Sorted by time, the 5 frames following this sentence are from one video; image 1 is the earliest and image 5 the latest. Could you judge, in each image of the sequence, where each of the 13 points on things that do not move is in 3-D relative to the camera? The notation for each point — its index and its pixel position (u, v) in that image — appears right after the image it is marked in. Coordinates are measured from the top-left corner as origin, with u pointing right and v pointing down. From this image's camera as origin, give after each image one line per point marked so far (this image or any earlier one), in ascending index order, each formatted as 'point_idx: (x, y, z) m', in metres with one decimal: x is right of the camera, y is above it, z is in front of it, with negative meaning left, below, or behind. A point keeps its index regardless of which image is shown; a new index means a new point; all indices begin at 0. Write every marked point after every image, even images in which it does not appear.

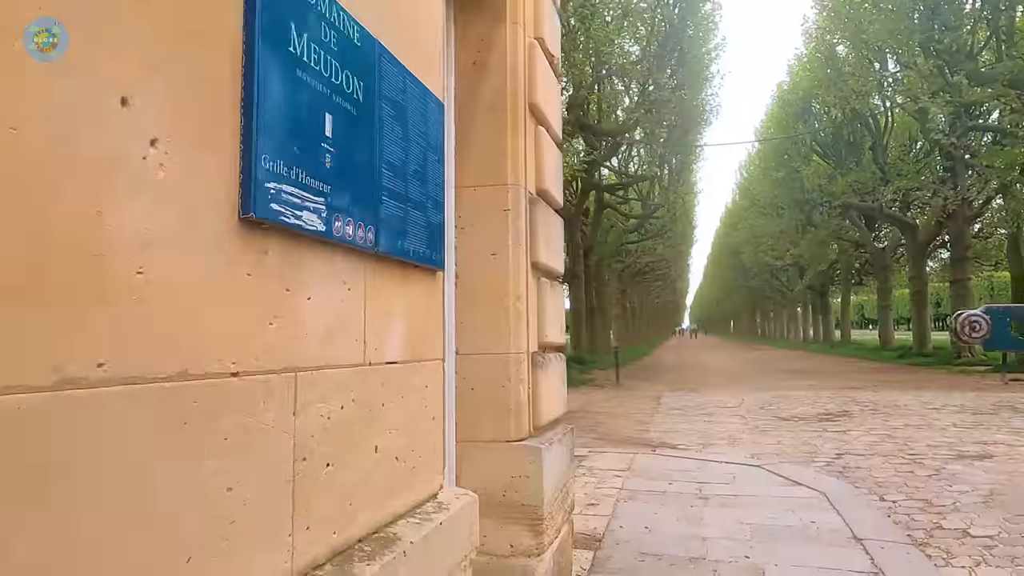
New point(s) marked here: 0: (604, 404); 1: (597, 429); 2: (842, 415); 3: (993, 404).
0: (+1.8, -2.3, +14.9) m
1: (+1.3, -2.1, +11.3) m
2: (+5.1, -2.0, +11.8) m
3: (+8.1, -1.9, +12.7) m
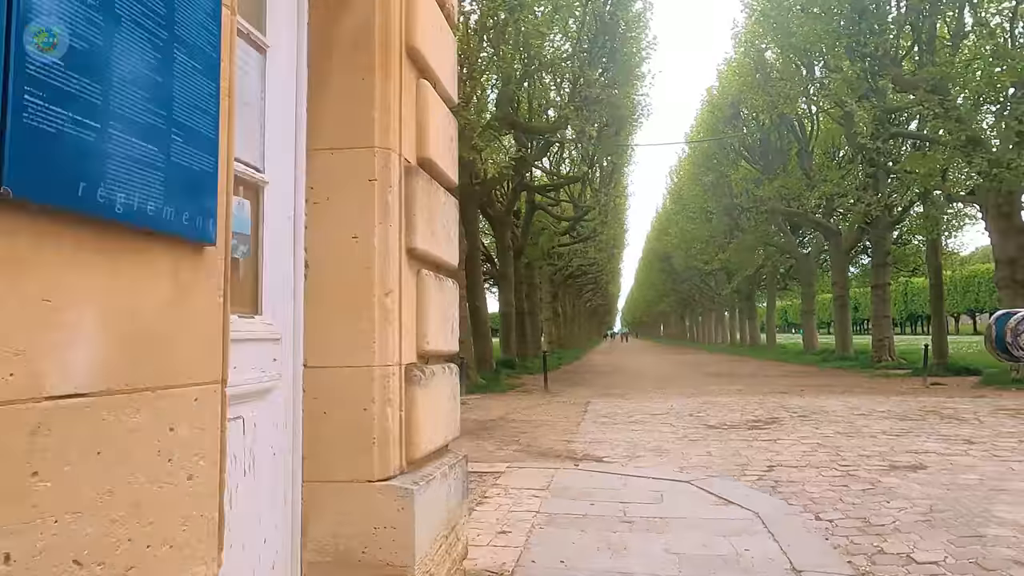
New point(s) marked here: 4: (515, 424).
0: (+0.3, -2.3, +14.2) m
1: (+0.1, -2.1, +10.6) m
2: (+3.9, -2.0, +11.4) m
3: (+6.7, -2.0, +12.6) m
4: (+0.1, -2.2, +12.2) m
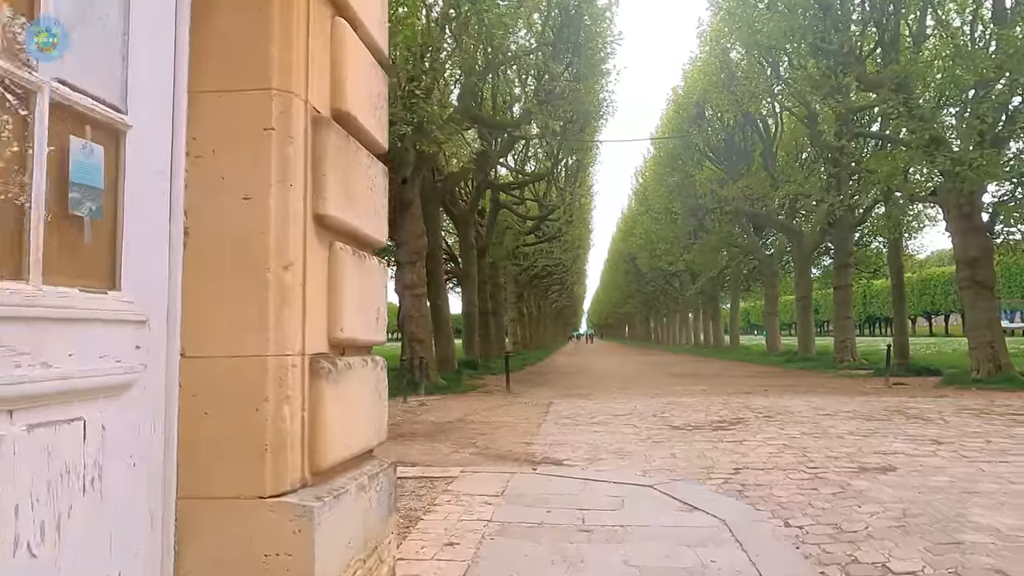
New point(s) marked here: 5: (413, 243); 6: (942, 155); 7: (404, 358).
0: (-0.4, -2.3, +13.8) m
1: (-0.5, -2.0, +10.1) m
2: (+3.3, -2.0, +11.1) m
3: (+6.1, -2.0, +12.4) m
4: (-0.6, -2.1, +11.7) m
5: (-2.5, +1.1, +18.9) m
6: (+9.5, +2.9, +16.6) m
7: (-2.7, -1.8, +19.0) m
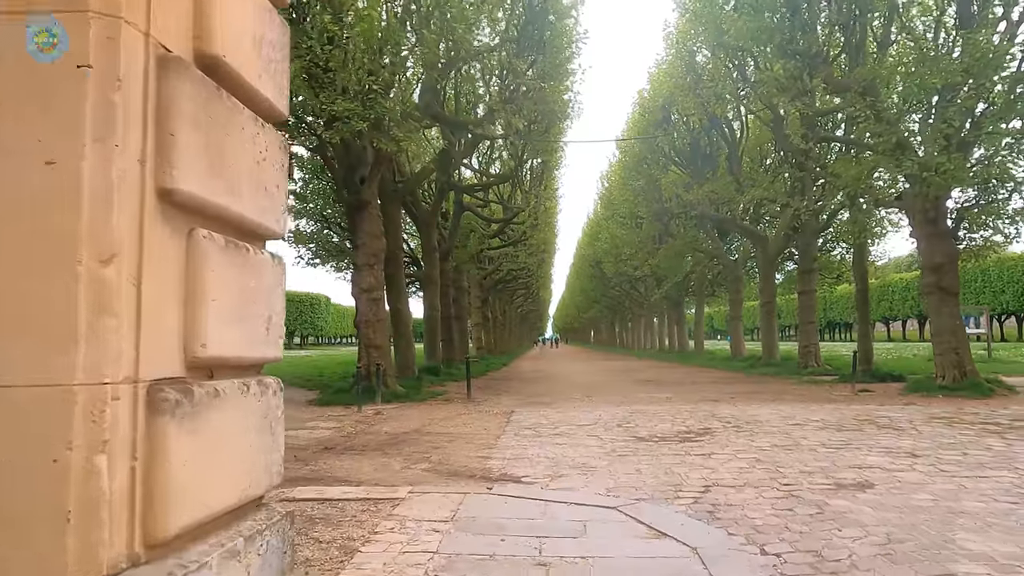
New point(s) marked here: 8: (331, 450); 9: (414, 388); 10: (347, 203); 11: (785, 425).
0: (-1.2, -2.3, +13.1) m
1: (-1.0, -2.1, +9.5) m
2: (+2.7, -2.0, +10.6) m
3: (+5.4, -2.1, +12.1) m
4: (-1.2, -2.2, +11.1) m
5: (-3.4, +1.0, +18.2) m
6: (+8.6, +2.8, +16.5) m
7: (-3.7, -1.8, +18.3) m
8: (-2.4, -2.2, +10.1) m
9: (-2.5, -2.6, +19.7) m
10: (-4.0, +2.1, +18.4) m
11: (+4.1, -2.0, +11.3) m
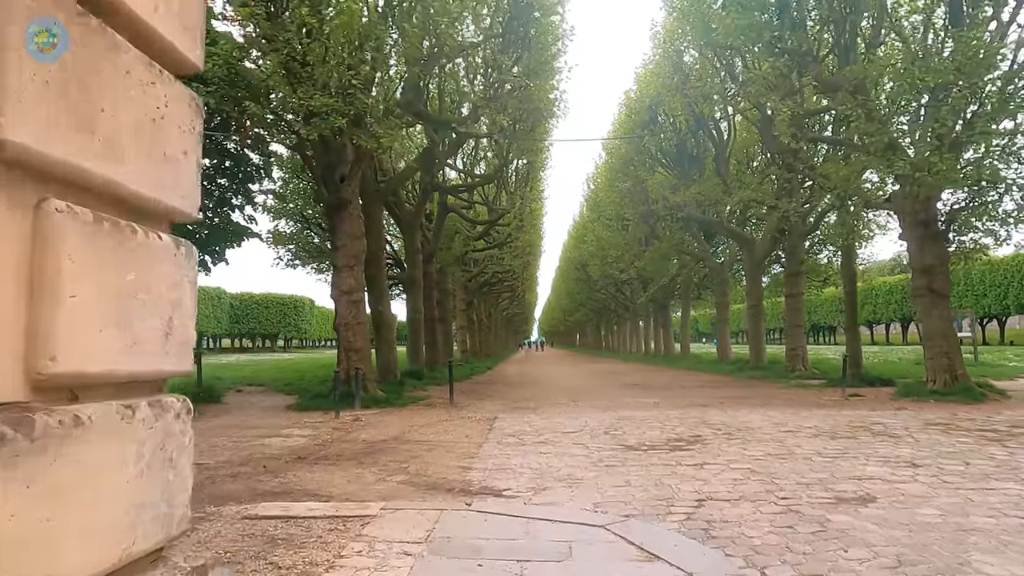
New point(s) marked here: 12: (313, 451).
0: (-1.4, -2.4, +12.6) m
1: (-1.2, -2.1, +9.0) m
2: (+2.5, -2.1, +10.2) m
3: (+5.2, -2.1, +11.7) m
4: (-1.5, -2.2, +10.6) m
5: (-3.8, +1.0, +17.7) m
6: (+8.3, +2.7, +16.2) m
7: (-4.0, -1.9, +17.7) m
8: (-2.6, -2.2, +9.6) m
9: (-2.9, -2.6, +19.1) m
10: (-4.4, +2.0, +17.8) m
11: (+3.8, -2.1, +10.9) m
12: (-2.7, -2.2, +10.3) m
